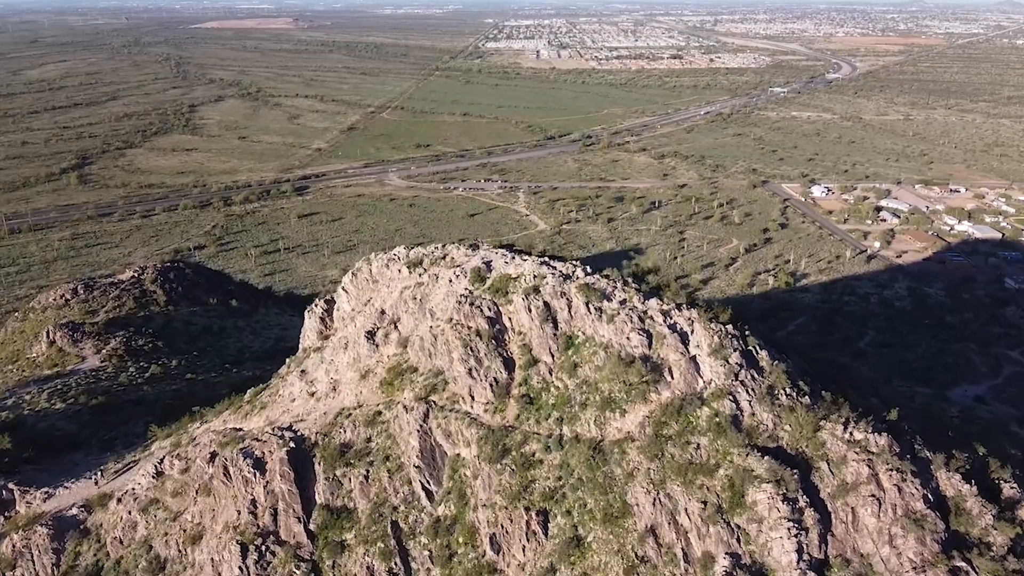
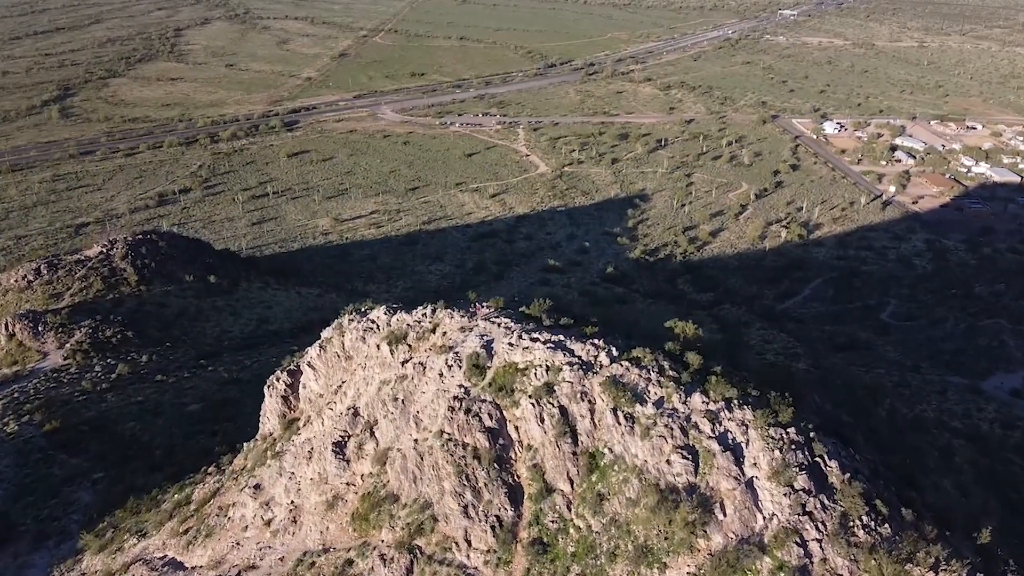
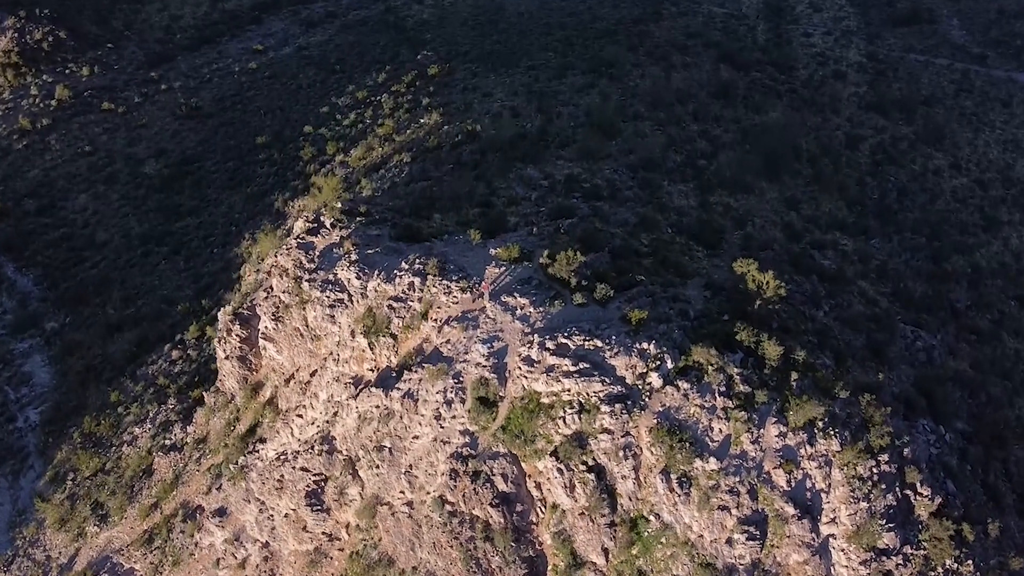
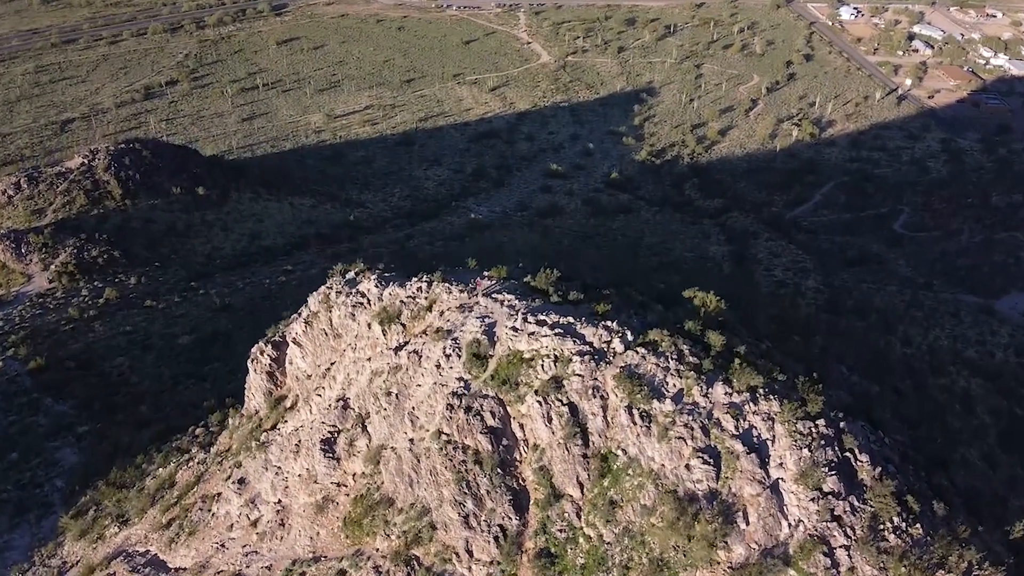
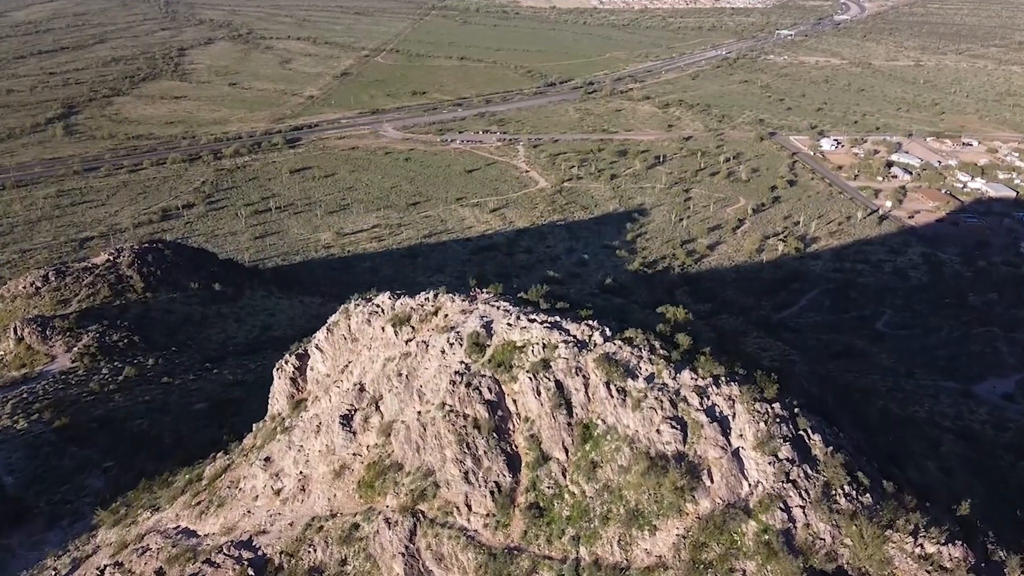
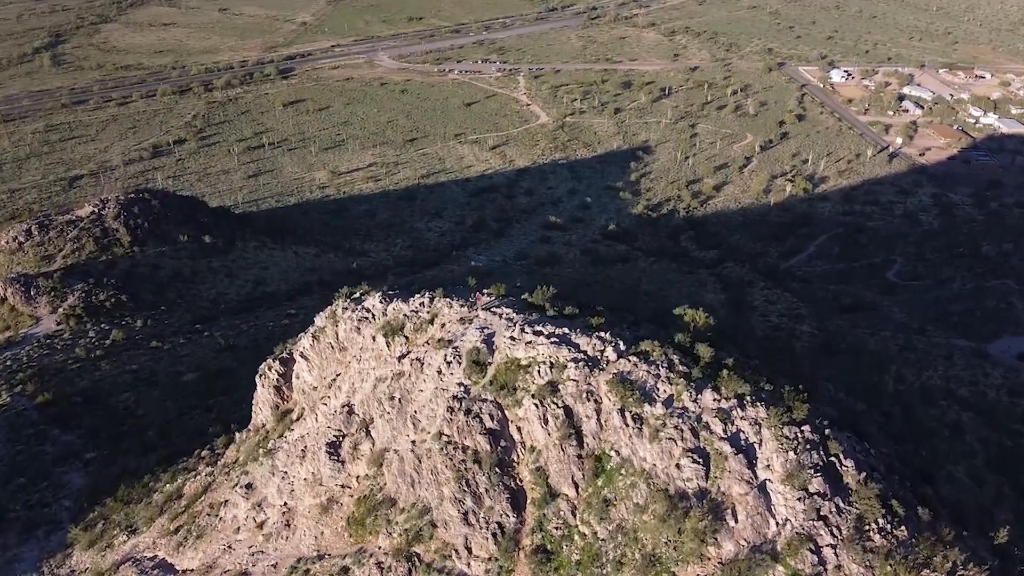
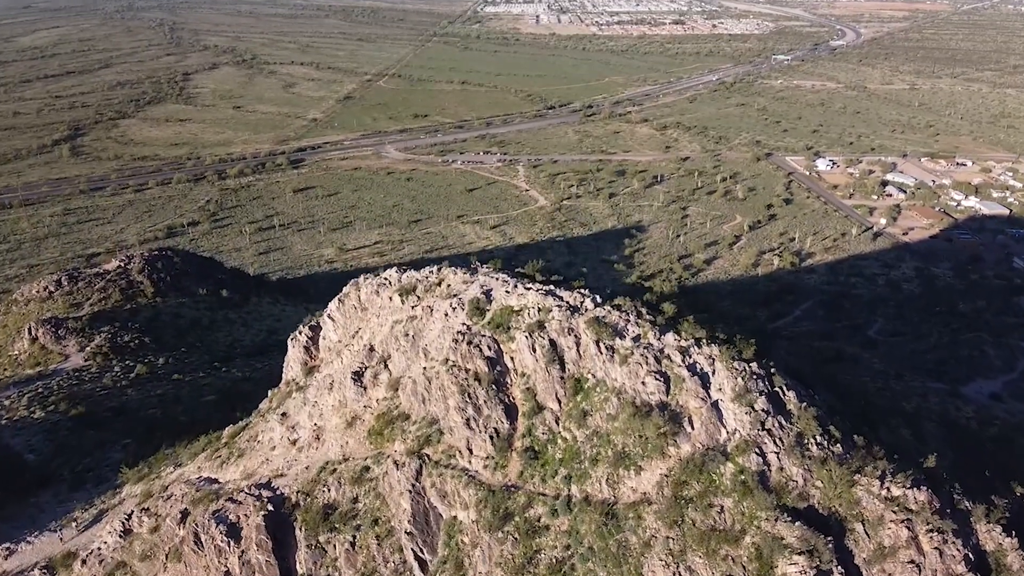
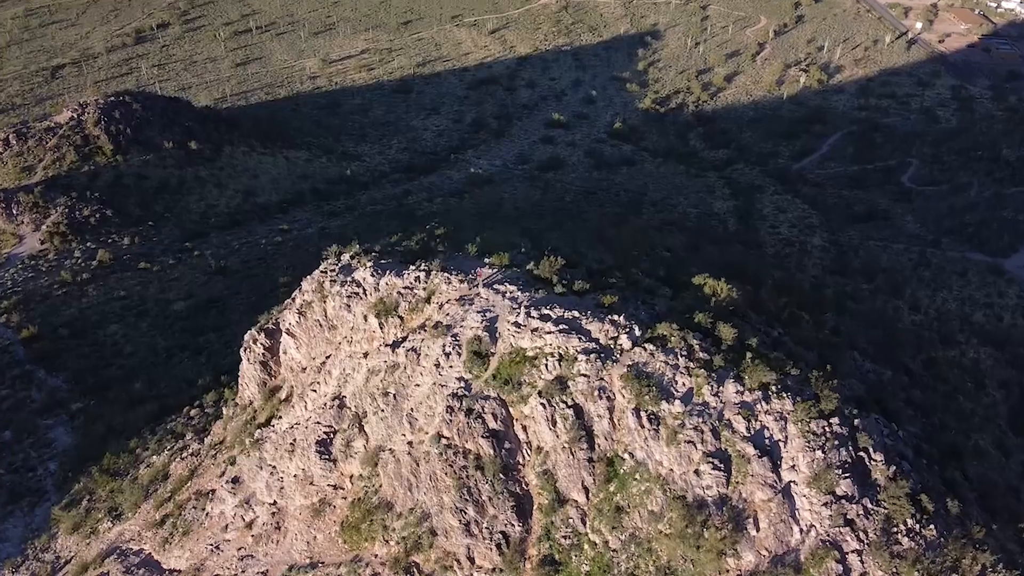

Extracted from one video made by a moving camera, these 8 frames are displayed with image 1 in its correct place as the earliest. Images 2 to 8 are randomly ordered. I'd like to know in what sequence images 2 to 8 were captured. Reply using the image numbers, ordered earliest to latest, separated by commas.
7, 5, 2, 6, 4, 8, 3
